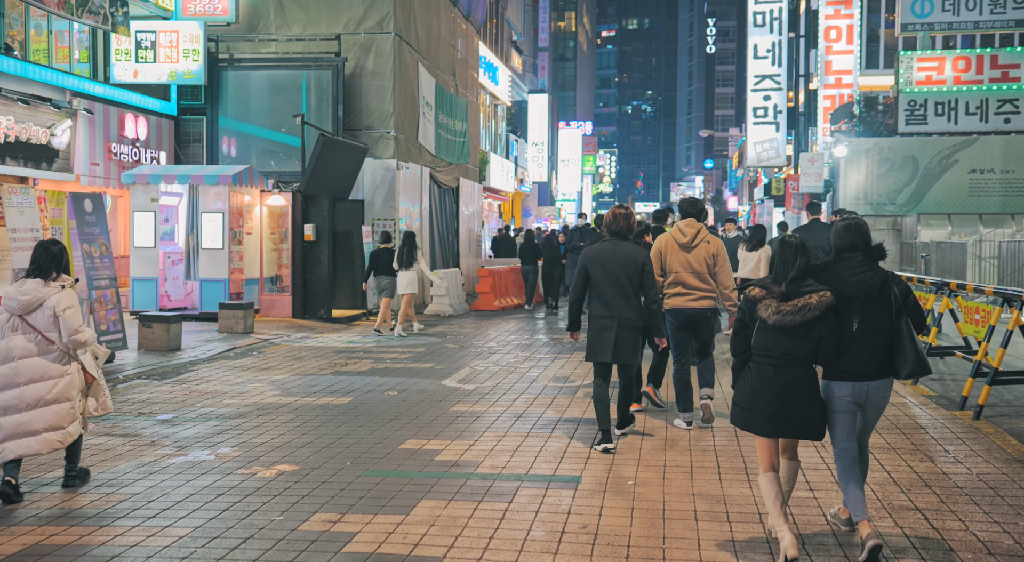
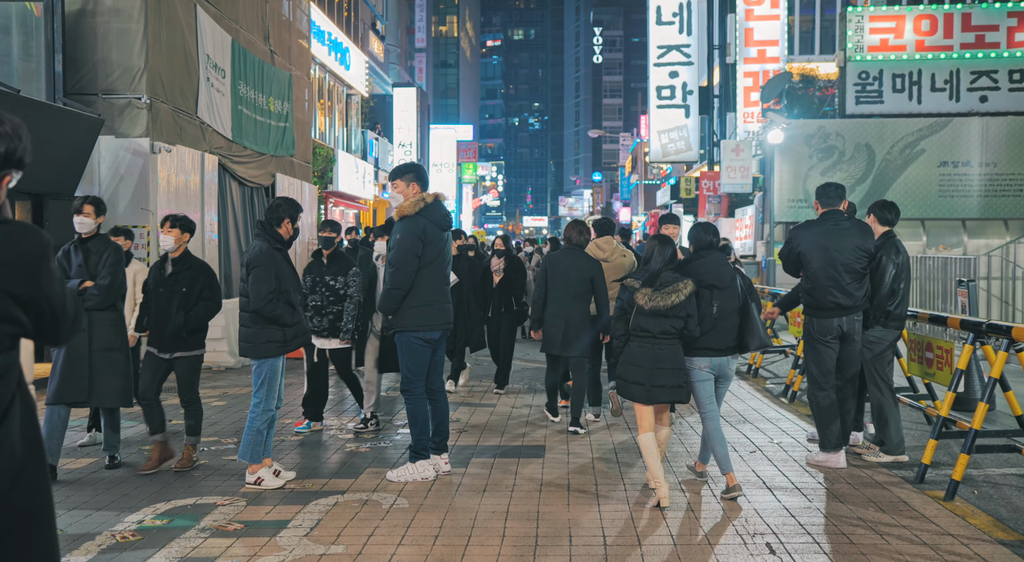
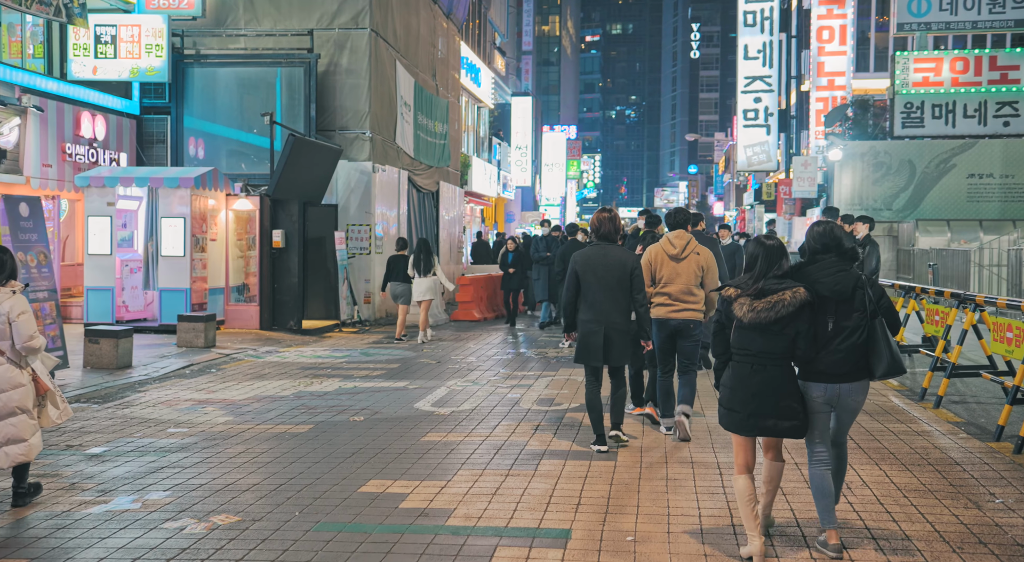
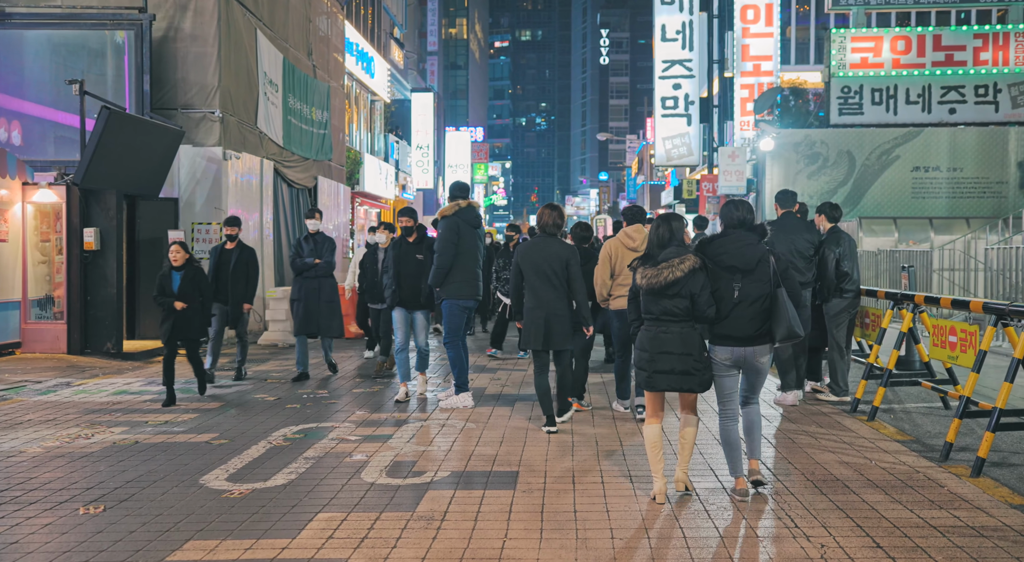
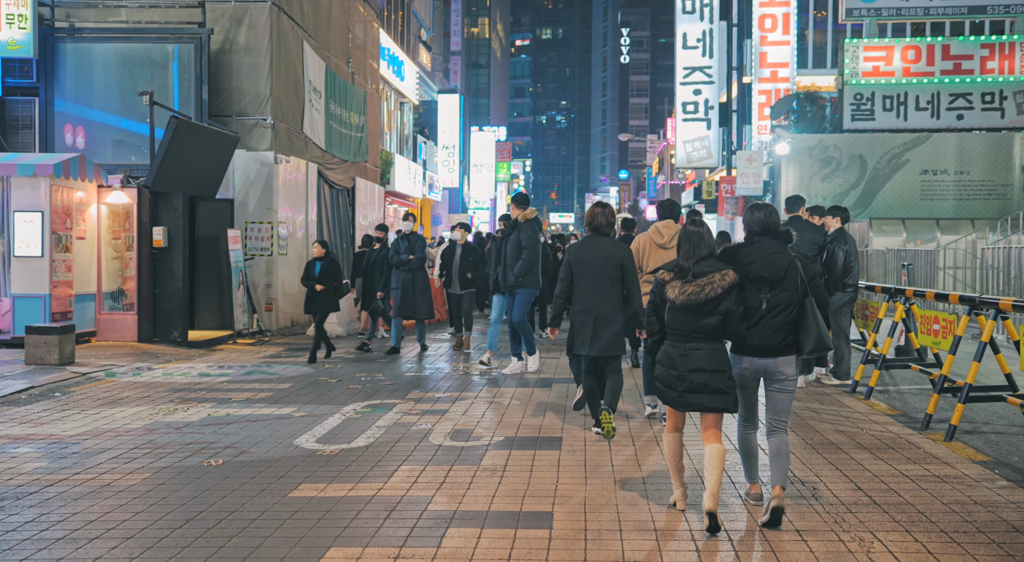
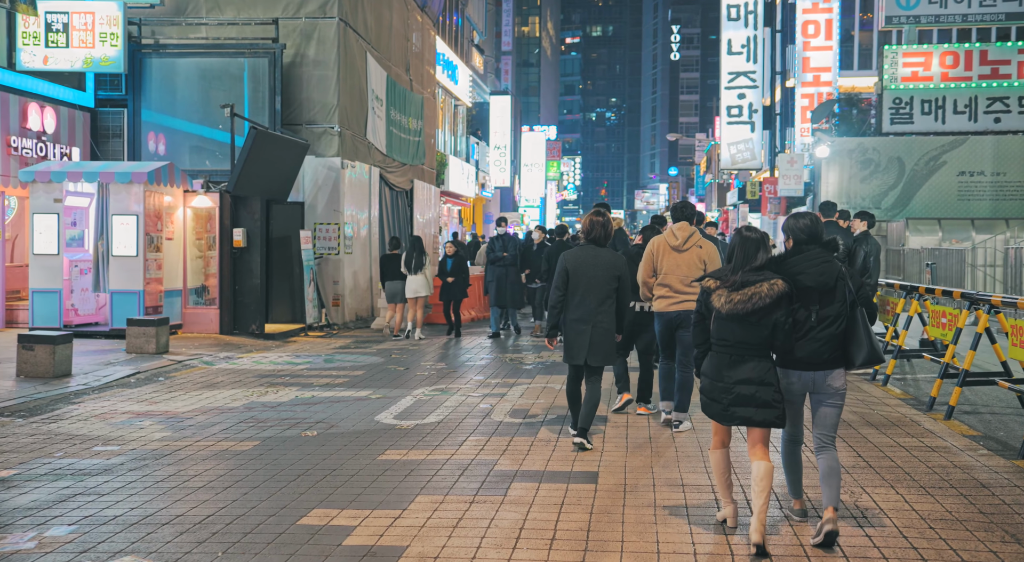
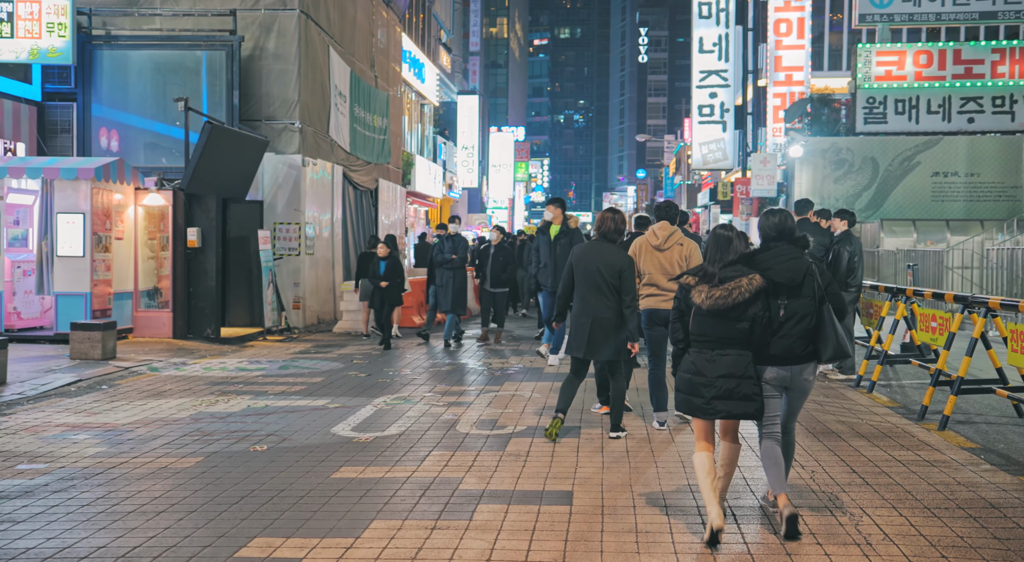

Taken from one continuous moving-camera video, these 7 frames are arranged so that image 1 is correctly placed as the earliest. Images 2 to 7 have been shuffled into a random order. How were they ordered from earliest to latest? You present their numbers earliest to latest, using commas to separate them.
3, 6, 7, 5, 4, 2
